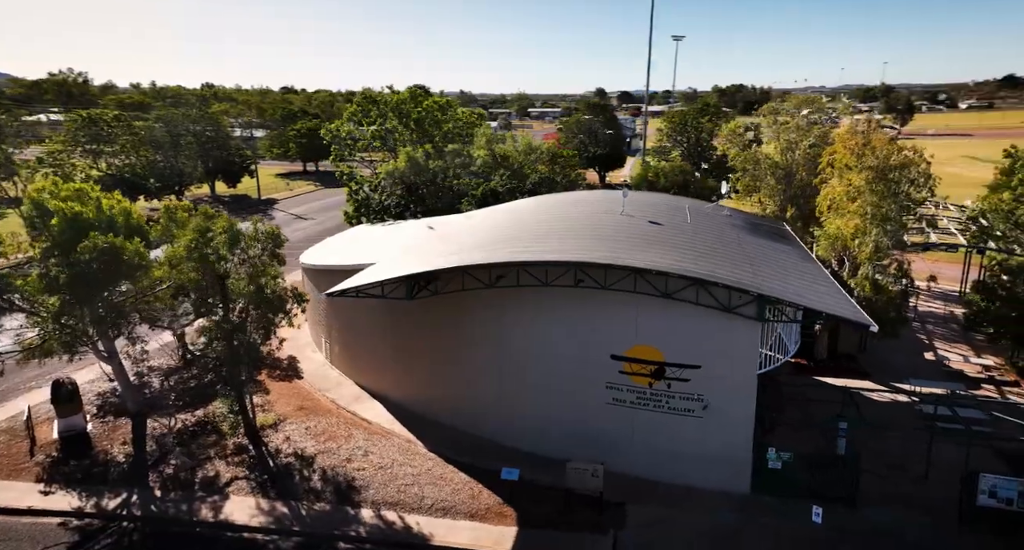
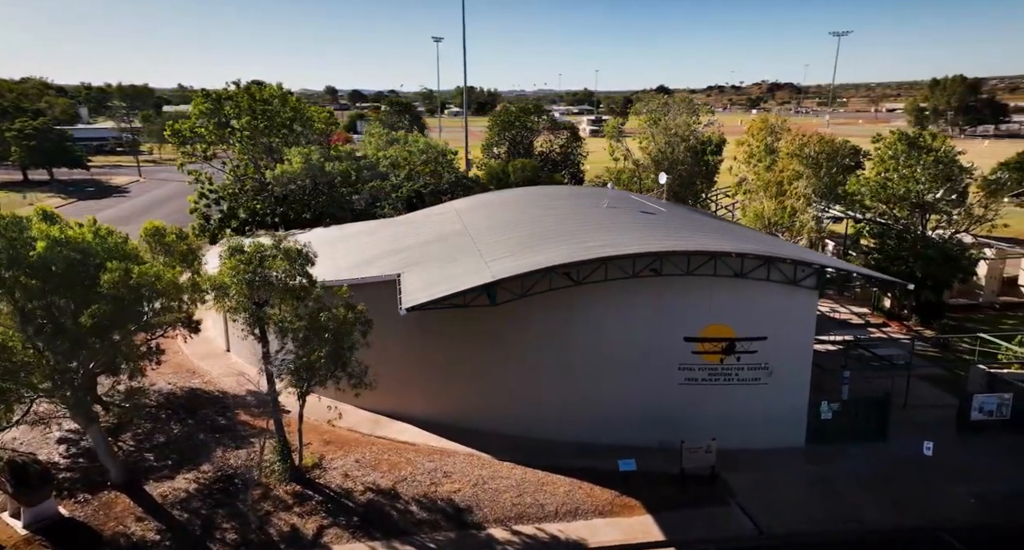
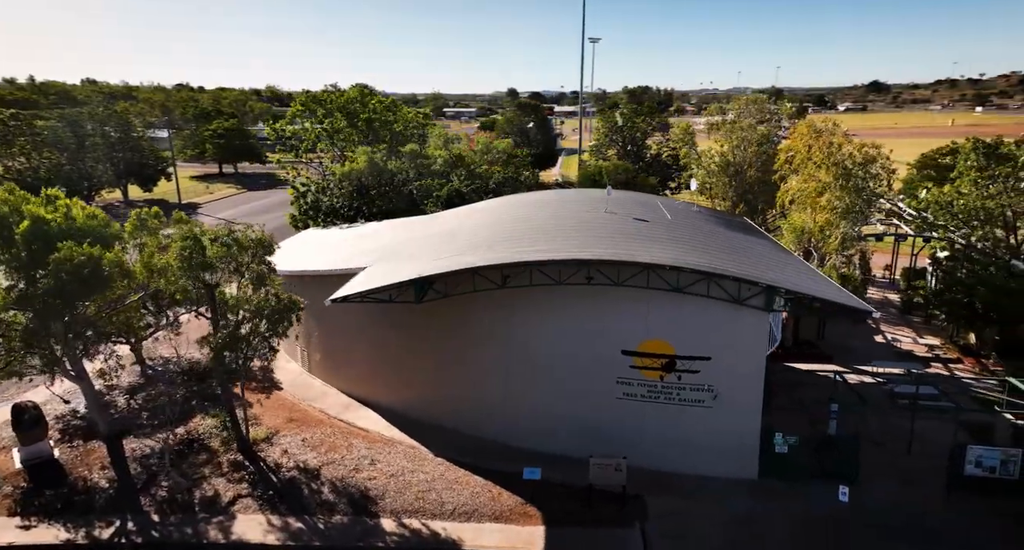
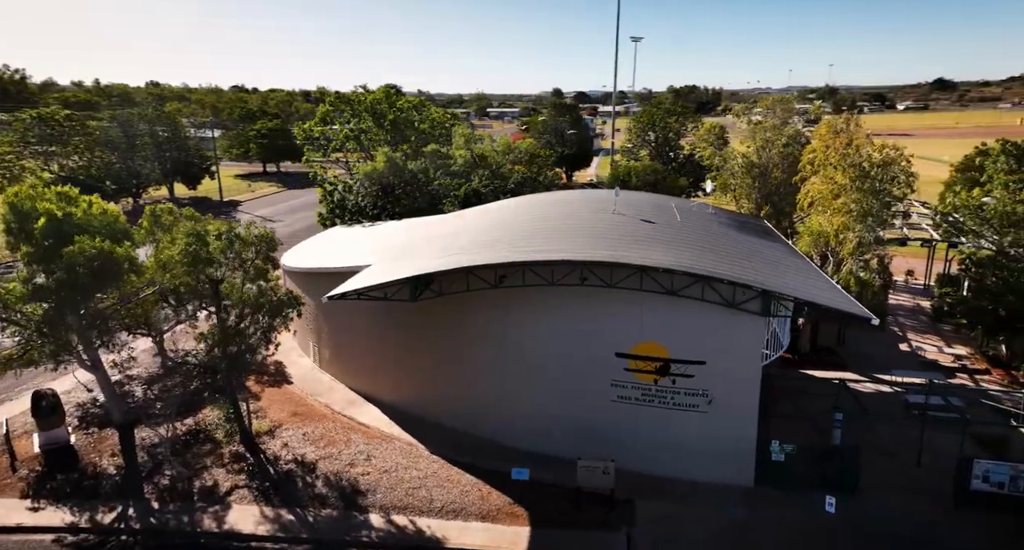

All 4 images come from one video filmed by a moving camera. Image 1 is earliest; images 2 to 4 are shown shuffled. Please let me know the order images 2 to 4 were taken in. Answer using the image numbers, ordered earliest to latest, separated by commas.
4, 3, 2
